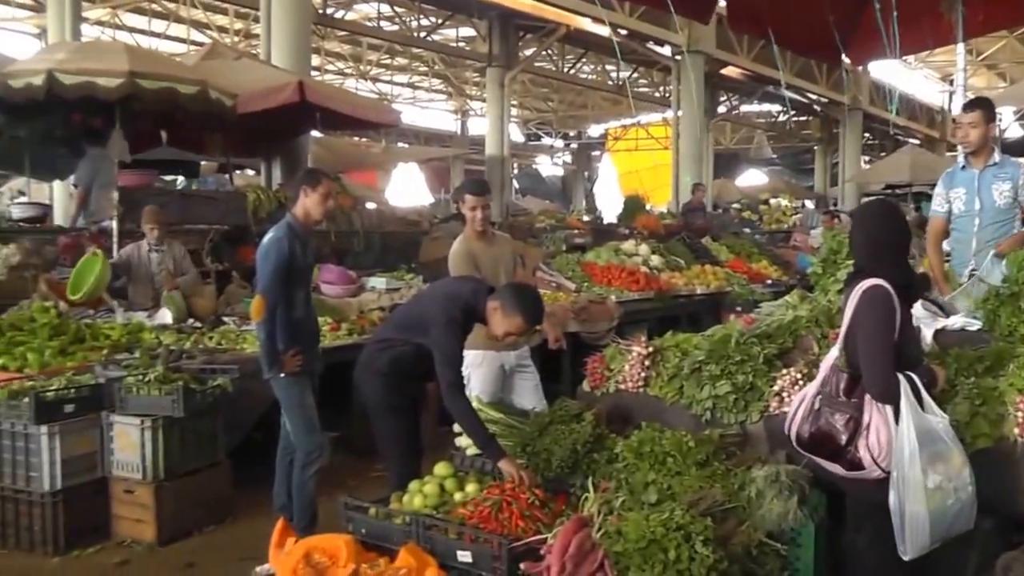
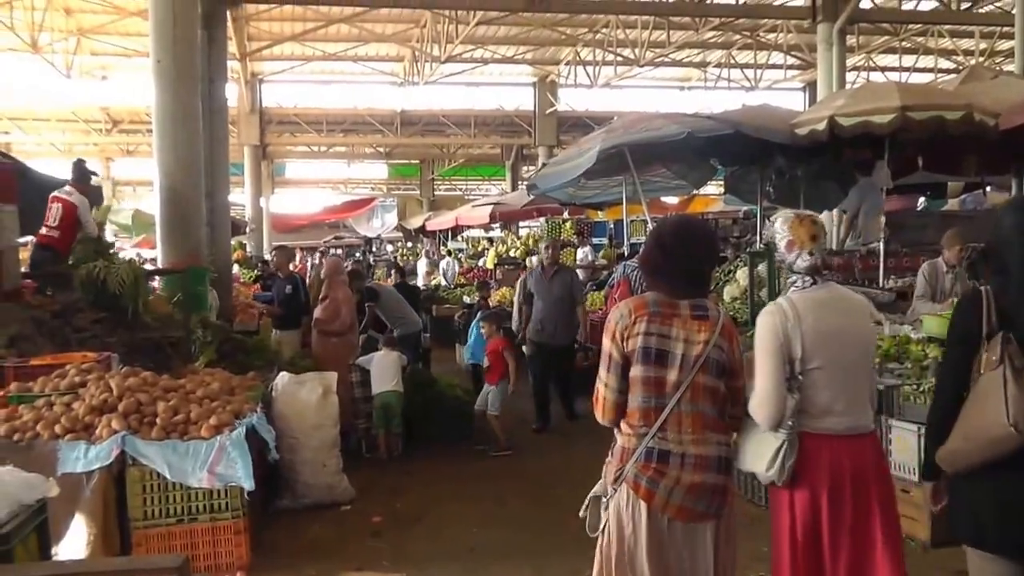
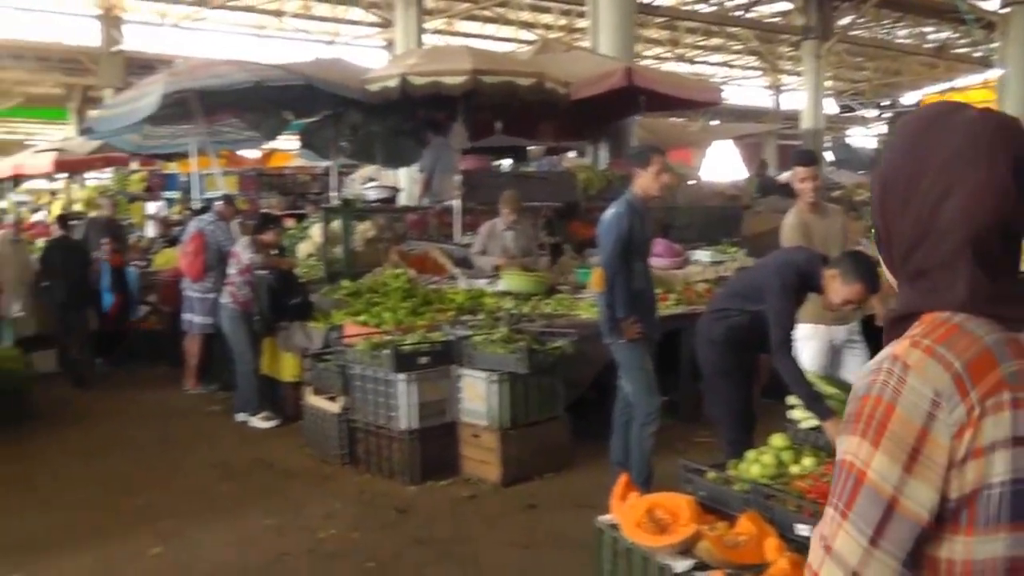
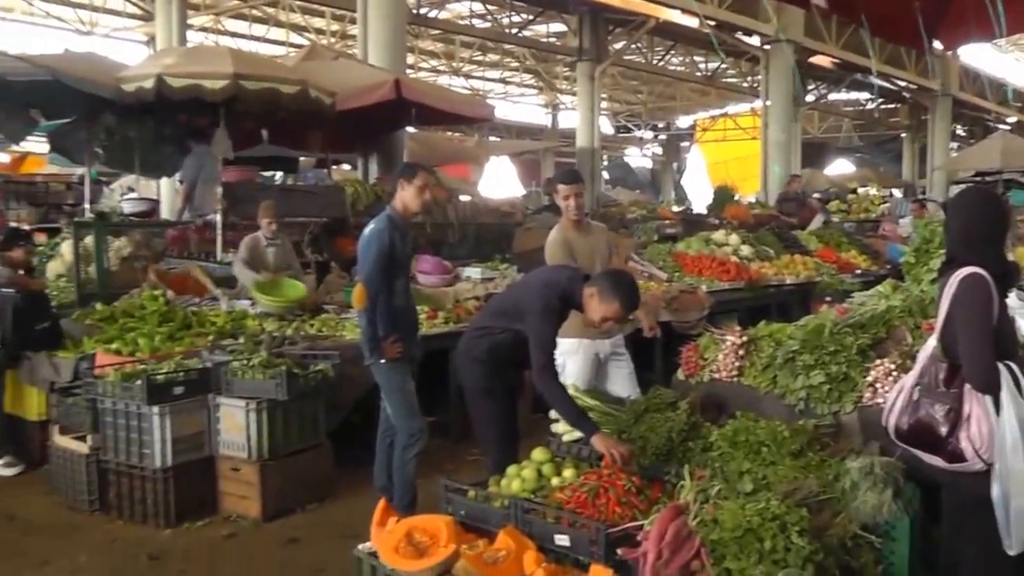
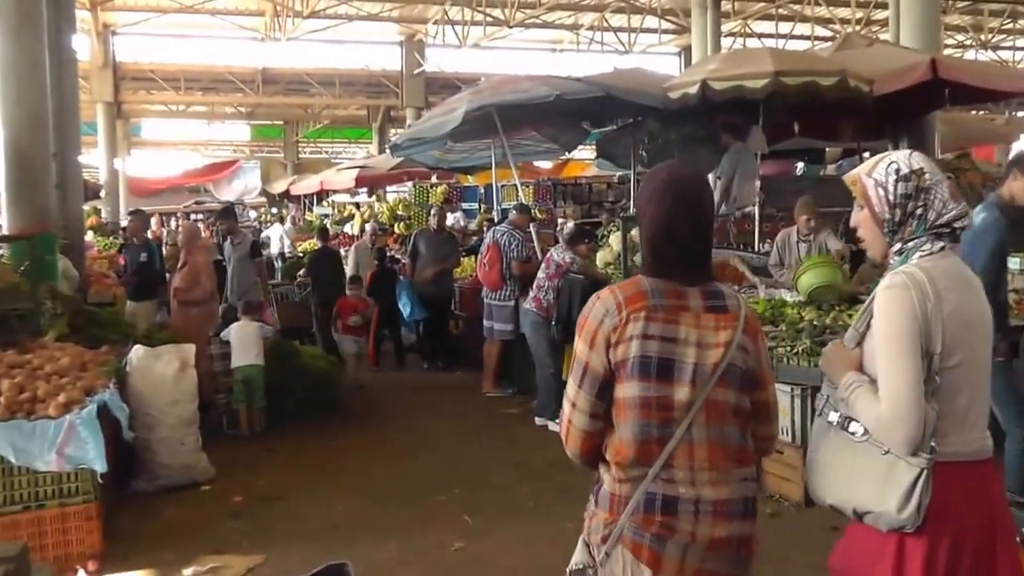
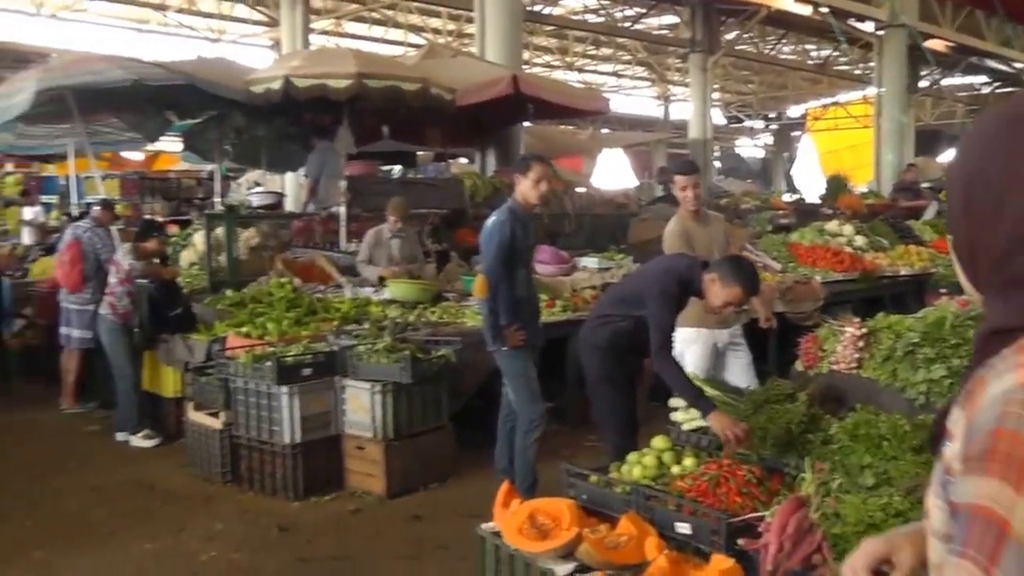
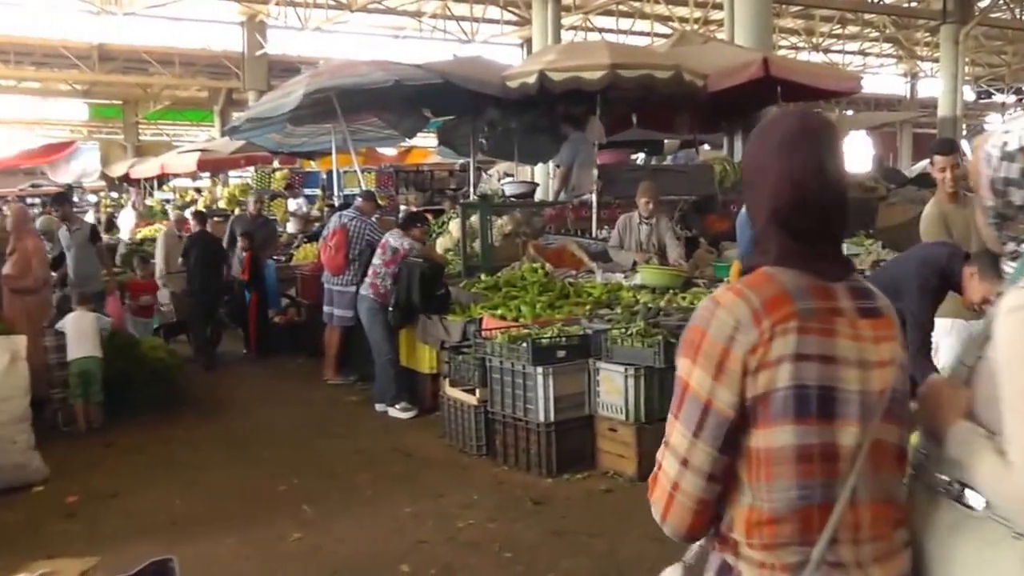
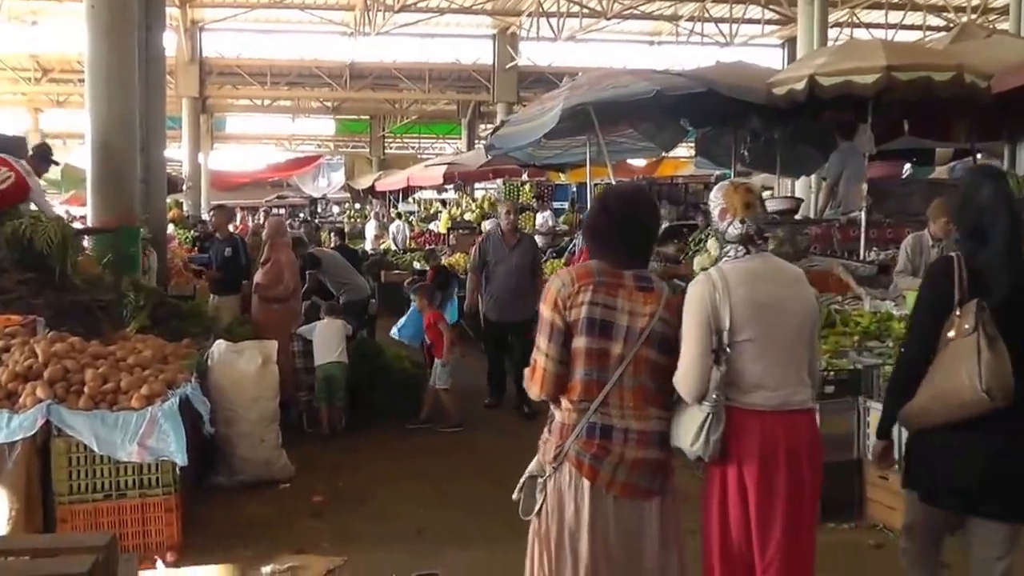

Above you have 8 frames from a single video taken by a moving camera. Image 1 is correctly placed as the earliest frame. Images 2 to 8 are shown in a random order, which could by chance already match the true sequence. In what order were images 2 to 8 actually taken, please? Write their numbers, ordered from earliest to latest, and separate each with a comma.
4, 6, 3, 7, 5, 2, 8
